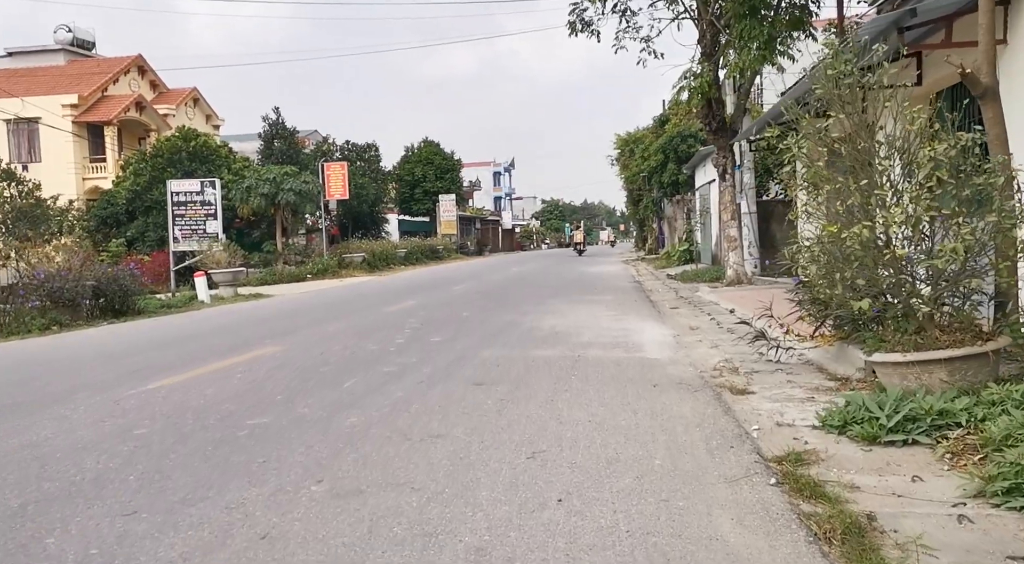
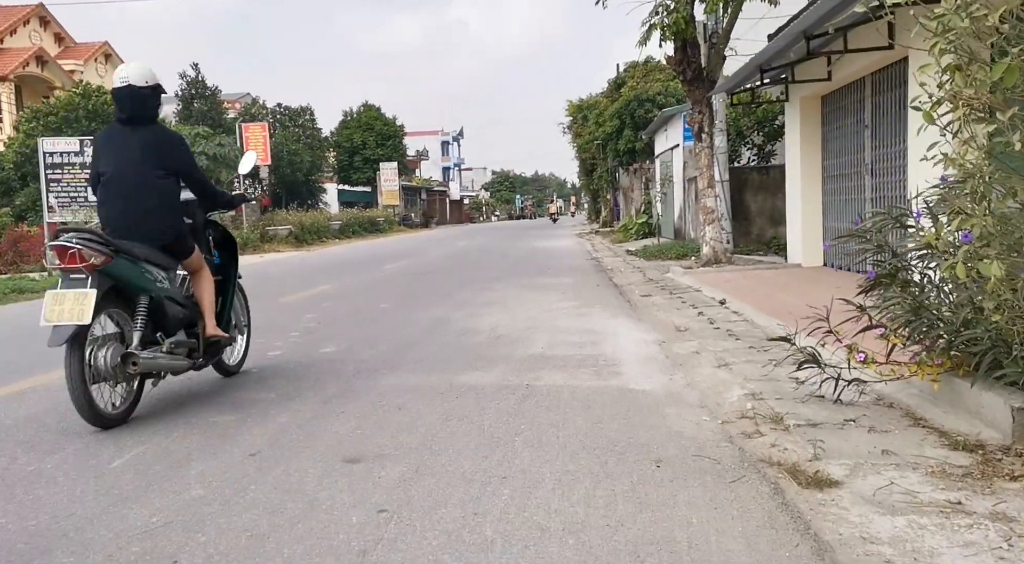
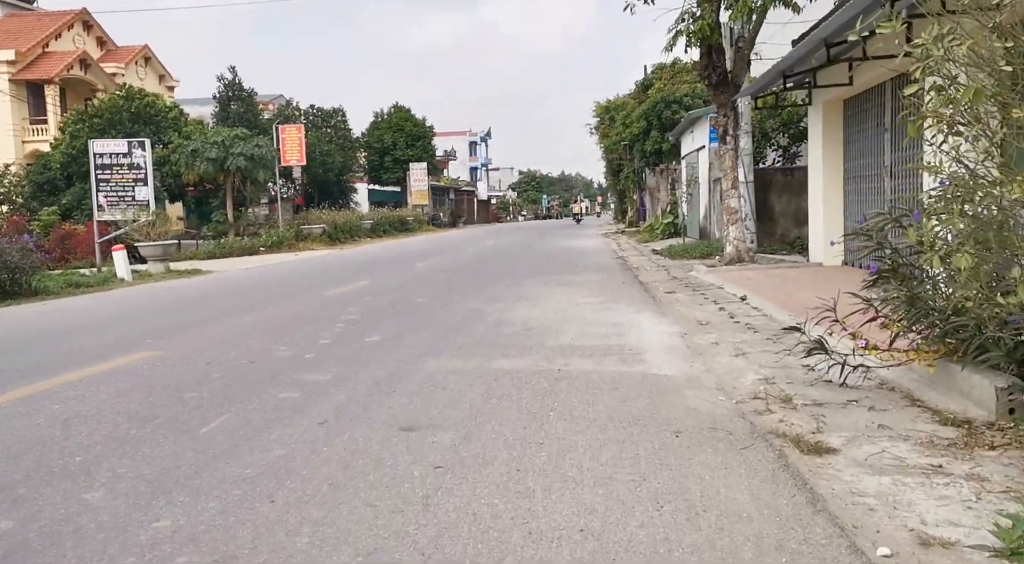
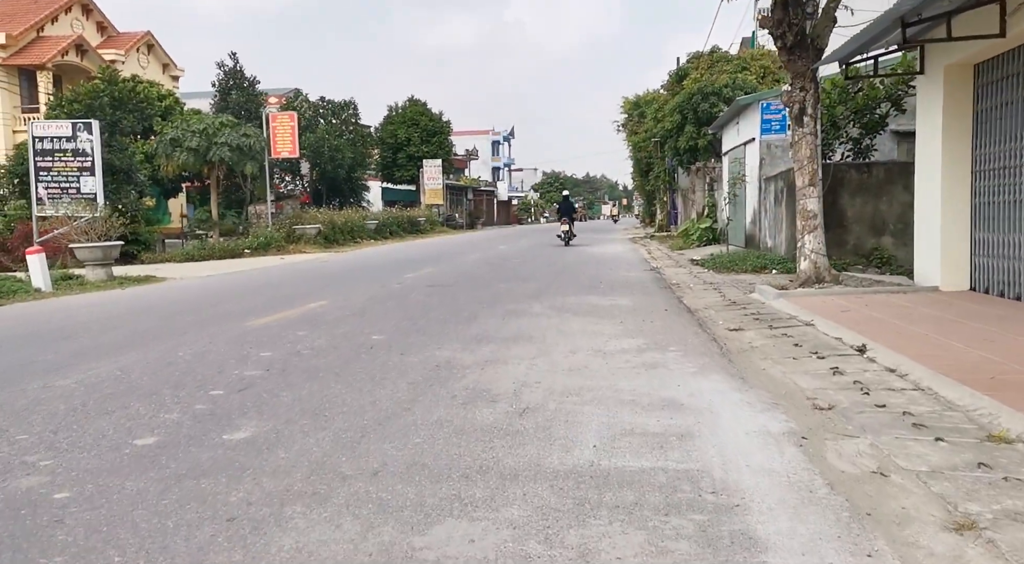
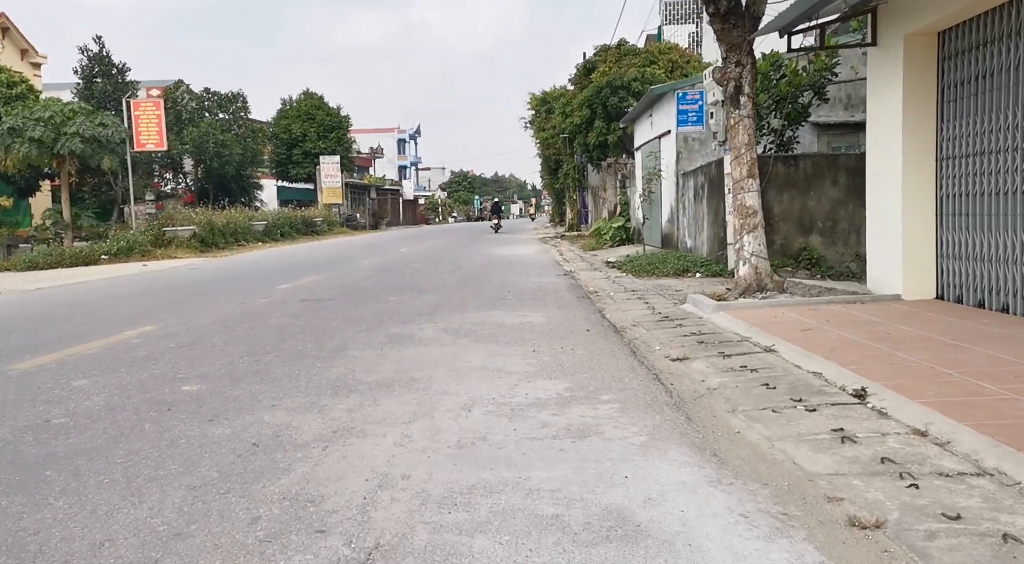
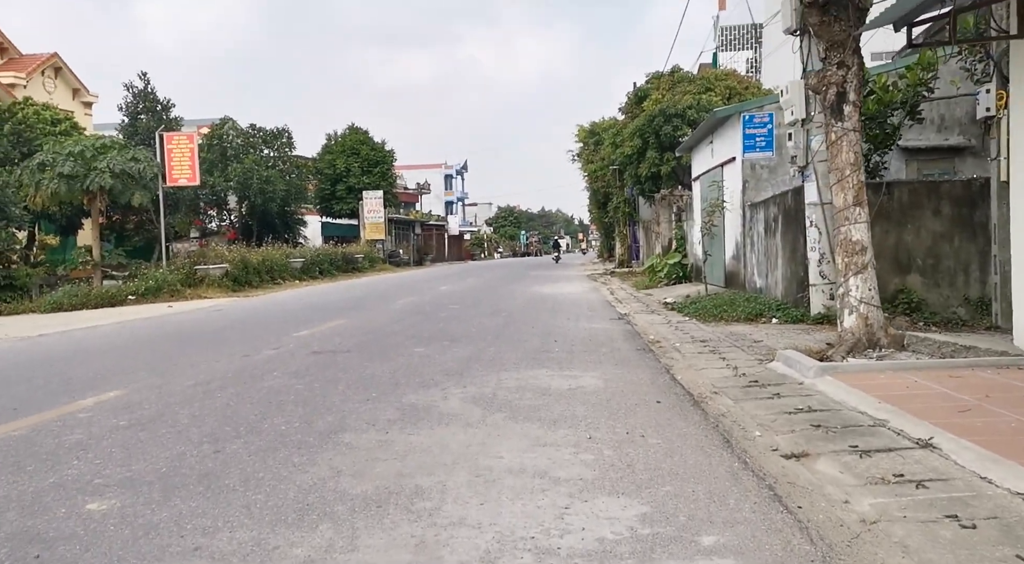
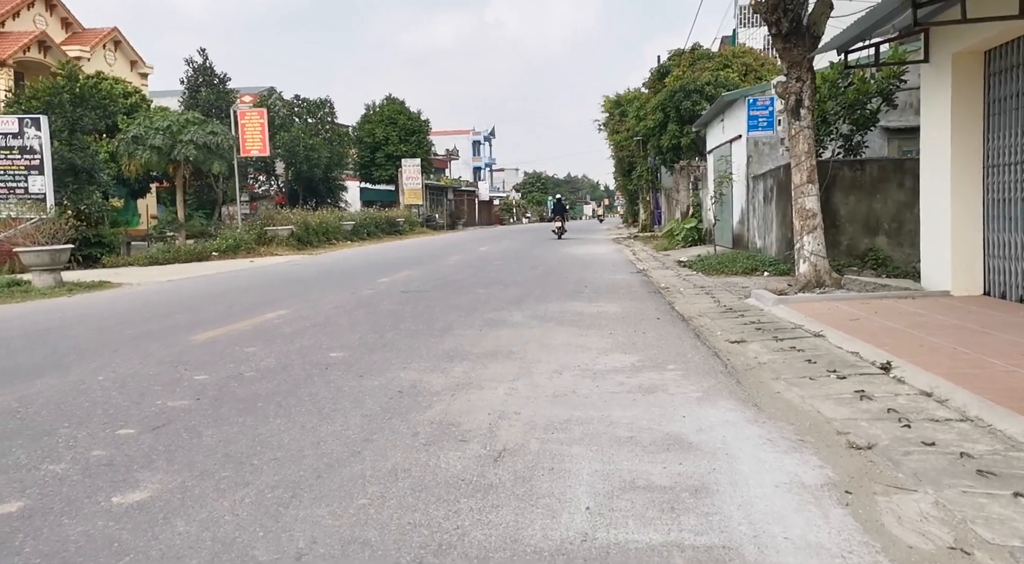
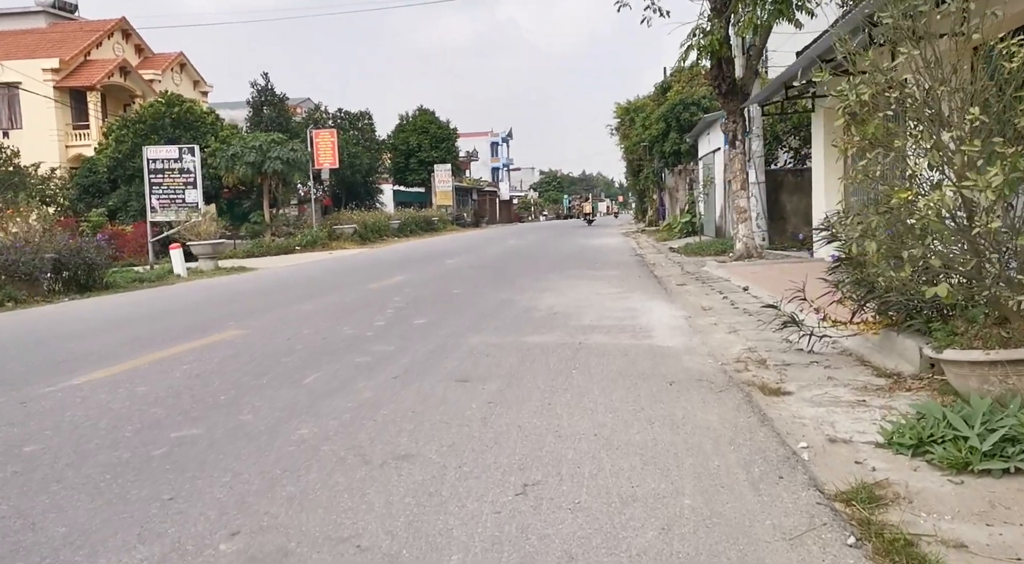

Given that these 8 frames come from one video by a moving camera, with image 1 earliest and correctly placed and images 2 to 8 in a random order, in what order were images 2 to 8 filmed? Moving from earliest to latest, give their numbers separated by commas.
8, 3, 2, 4, 7, 5, 6
